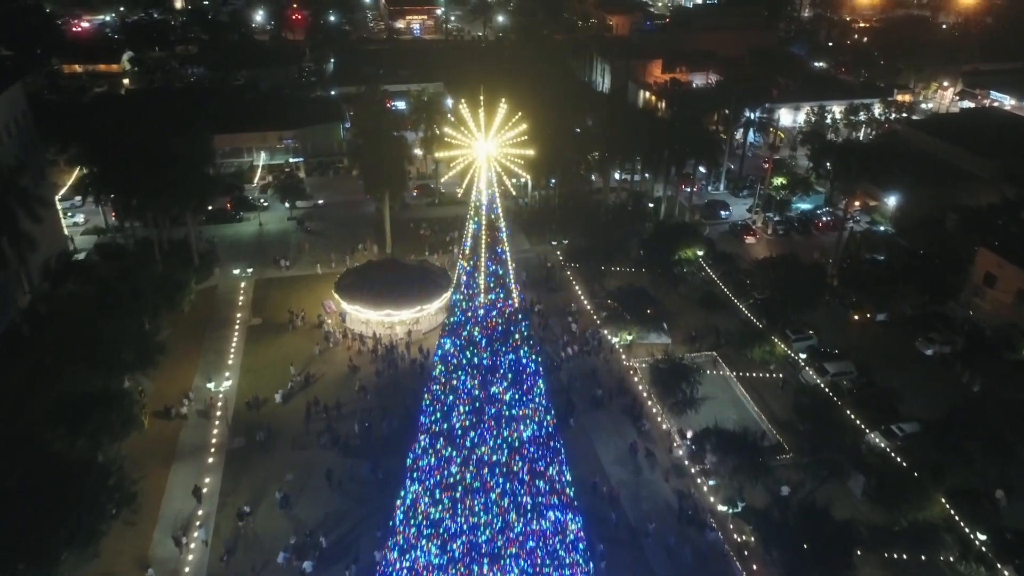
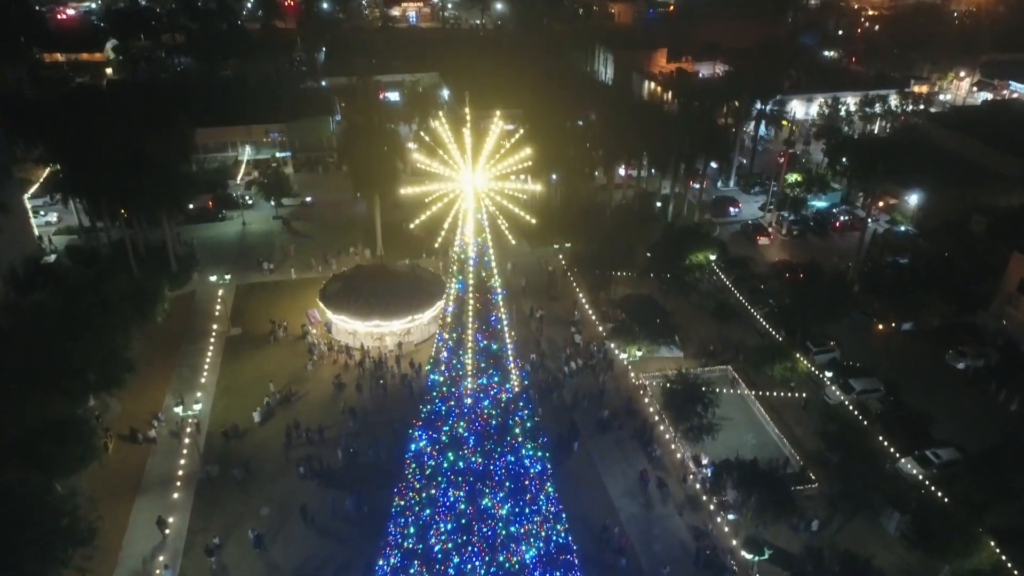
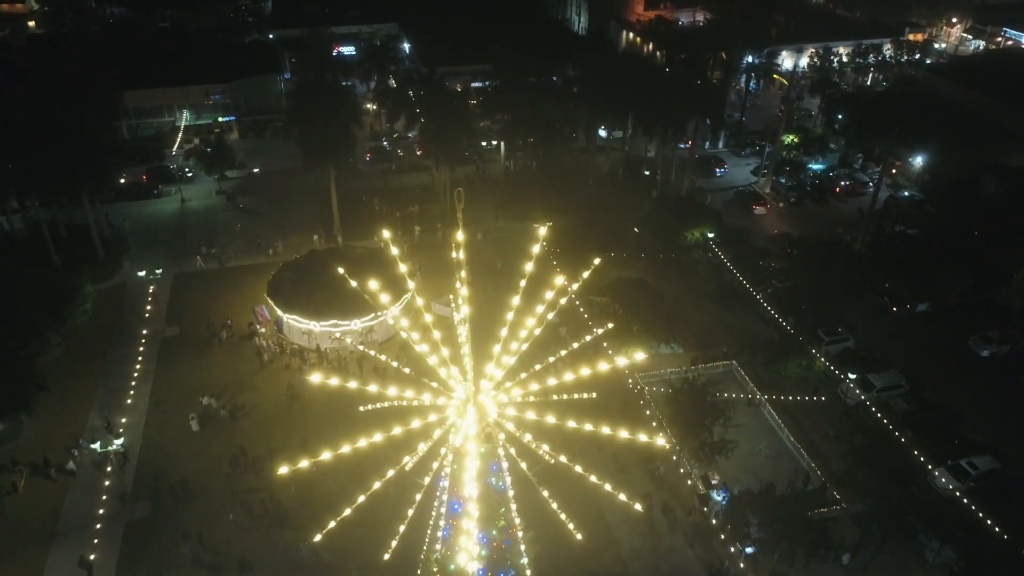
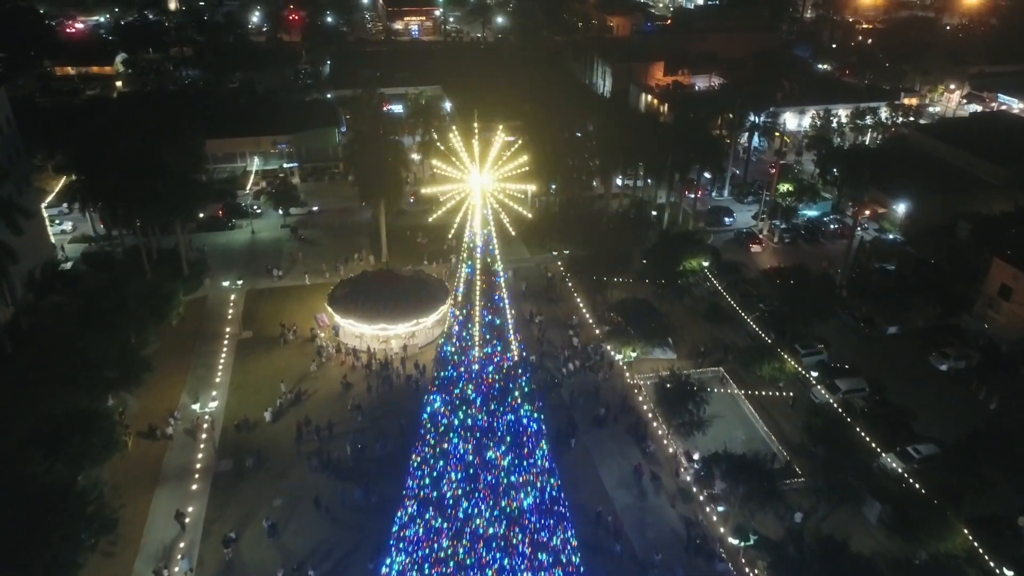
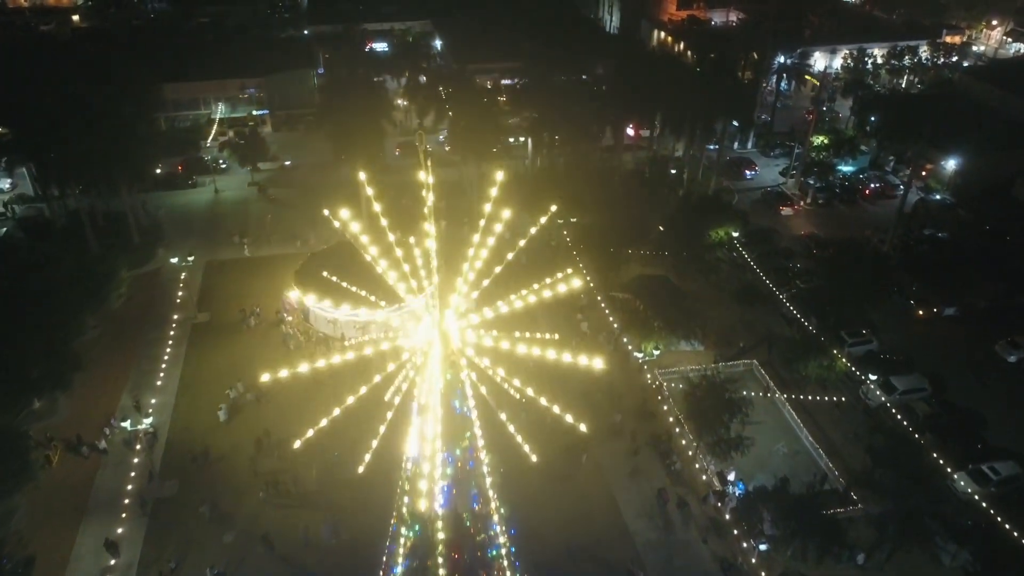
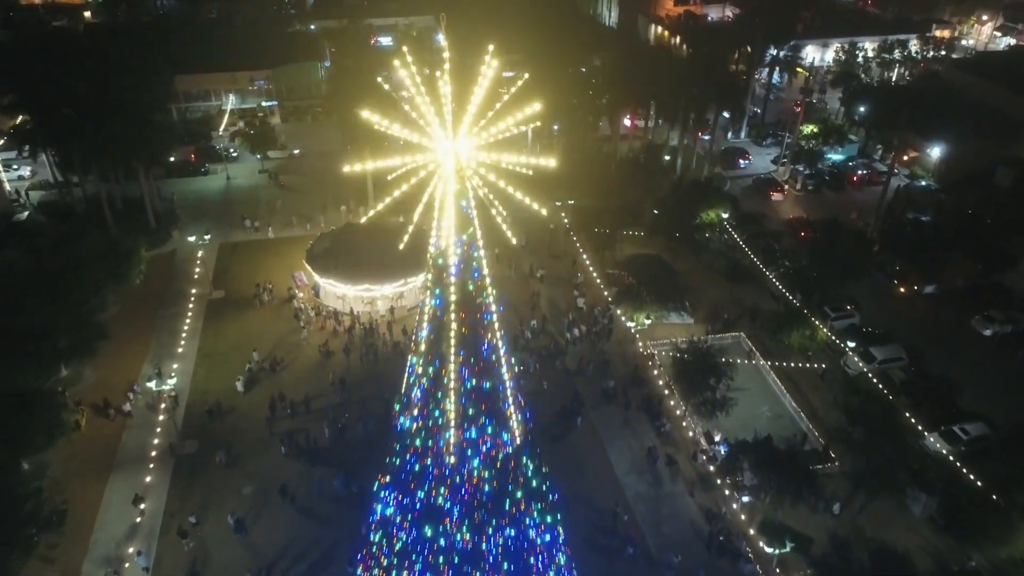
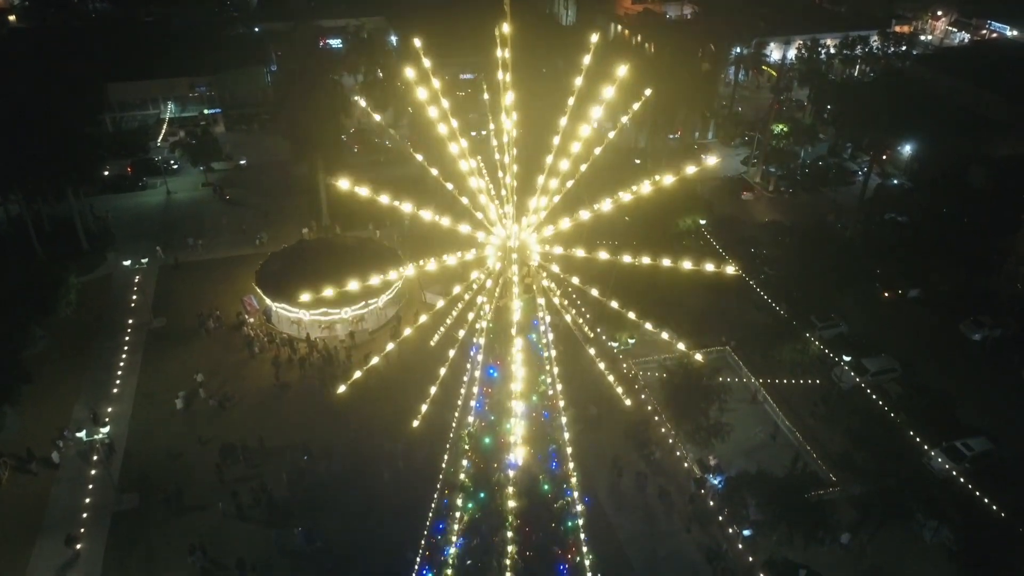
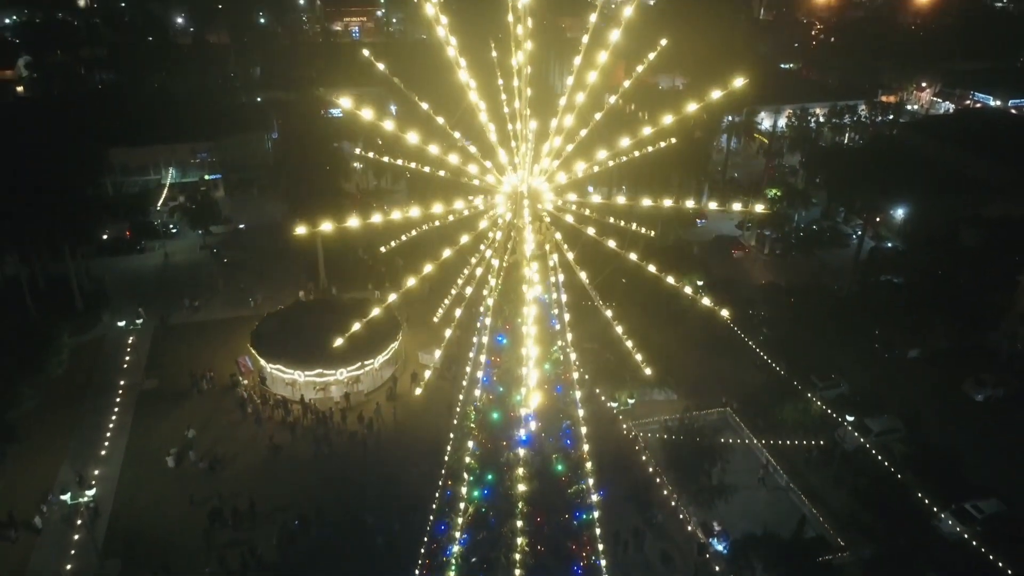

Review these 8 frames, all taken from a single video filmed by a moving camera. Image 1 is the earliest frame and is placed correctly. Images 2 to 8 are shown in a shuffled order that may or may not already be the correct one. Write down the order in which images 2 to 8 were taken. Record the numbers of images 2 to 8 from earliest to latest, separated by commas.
4, 2, 6, 5, 3, 7, 8
